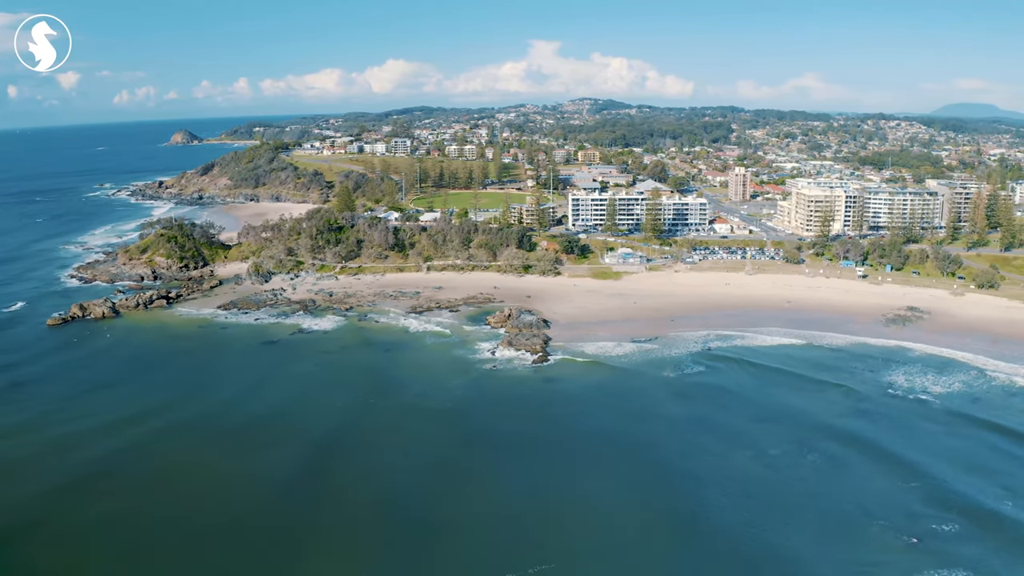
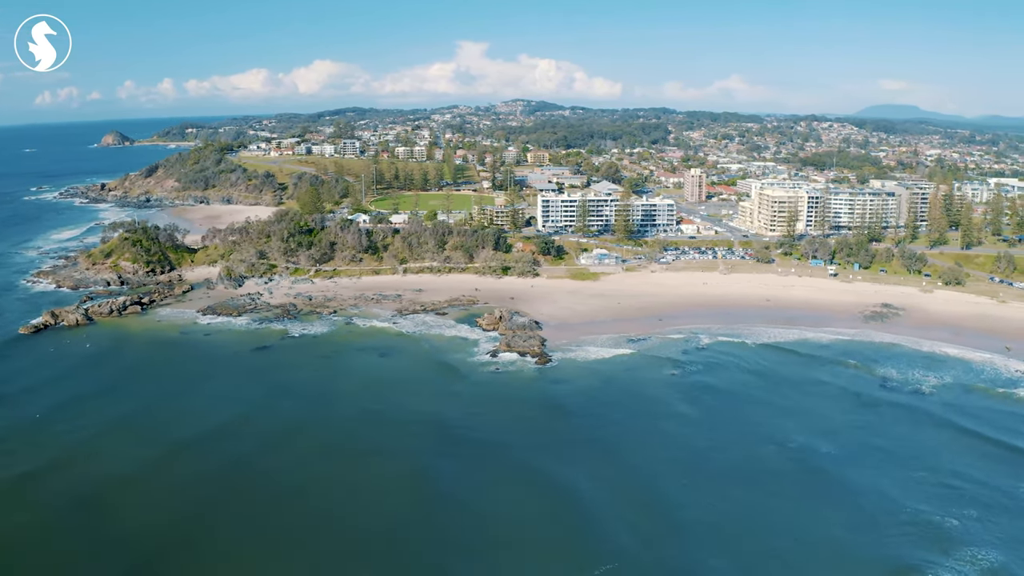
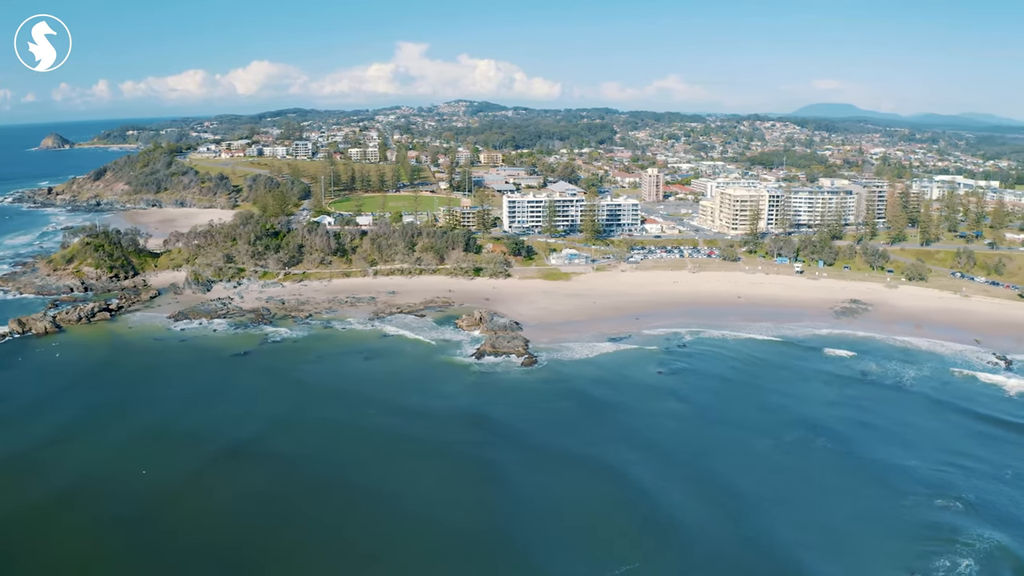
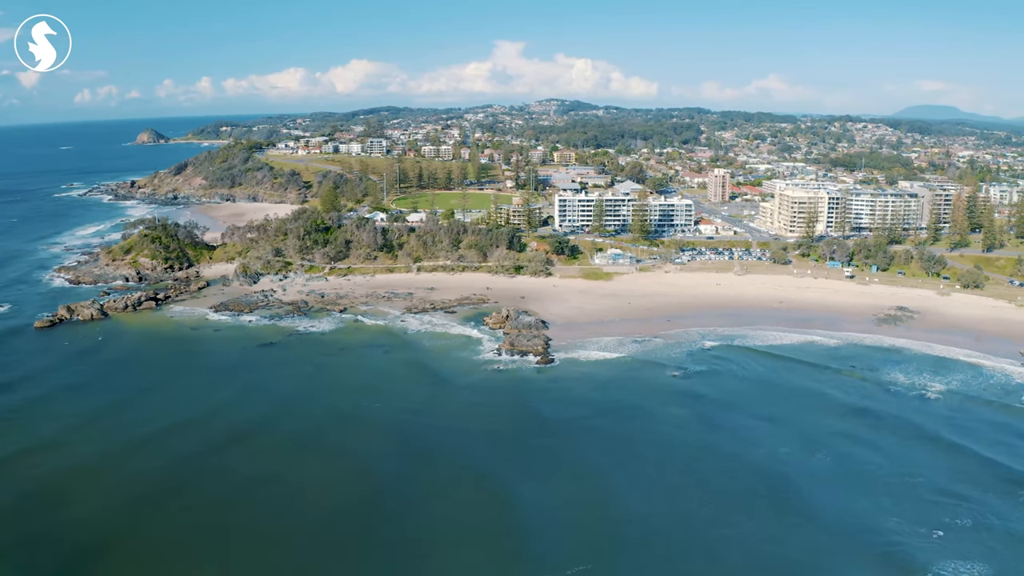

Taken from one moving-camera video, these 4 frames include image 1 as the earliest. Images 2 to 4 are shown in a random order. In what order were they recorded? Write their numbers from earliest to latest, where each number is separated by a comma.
4, 2, 3
